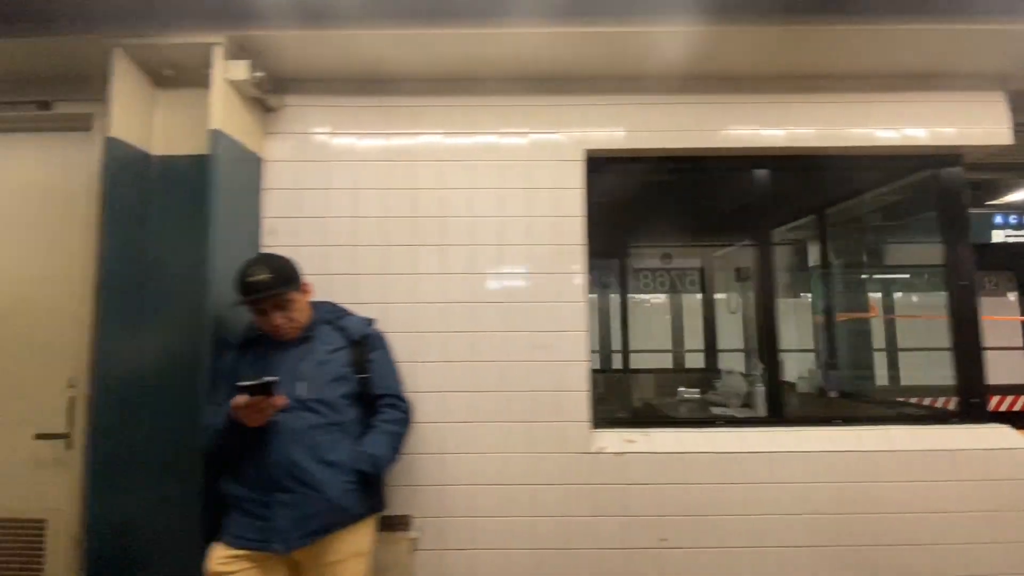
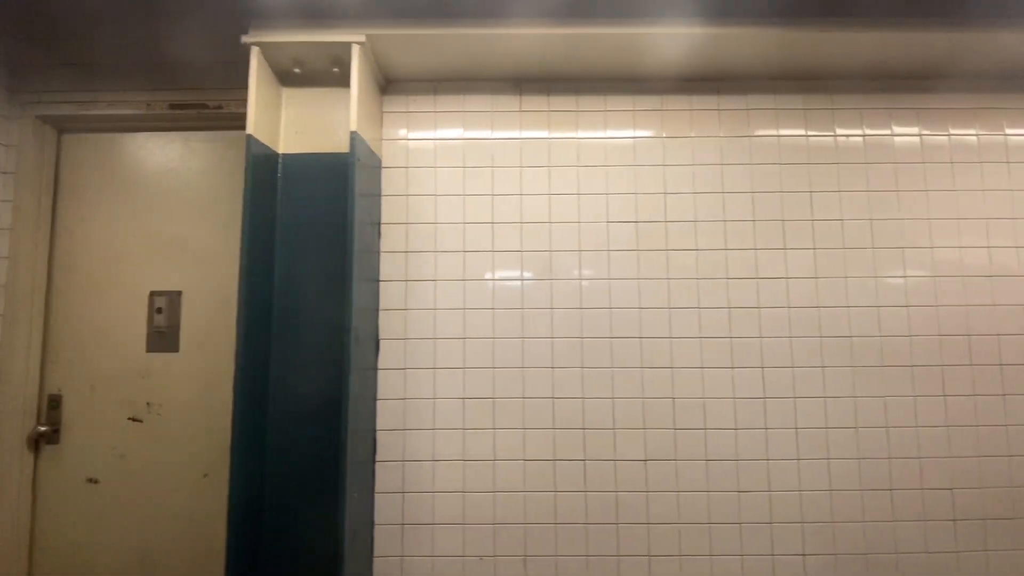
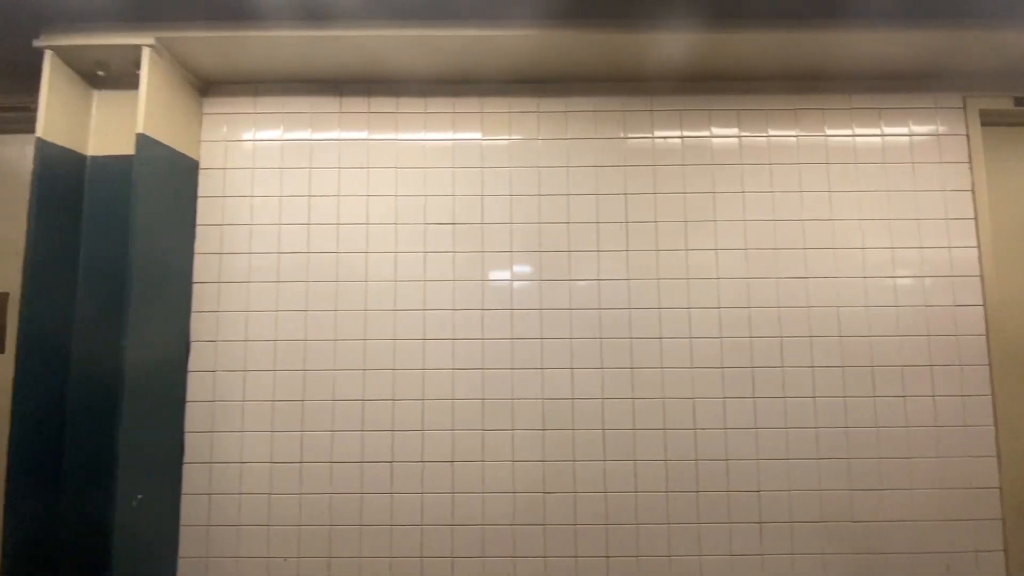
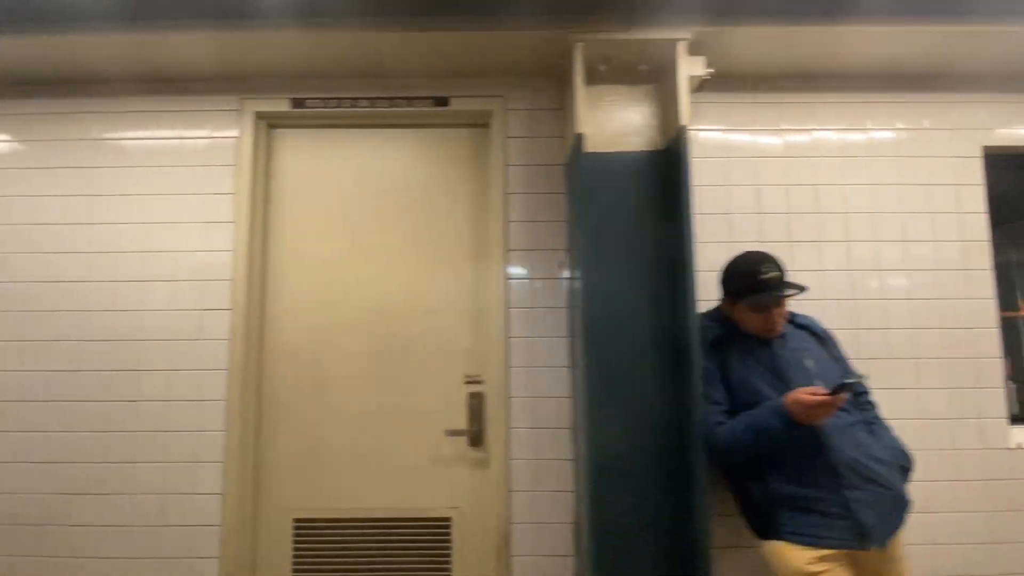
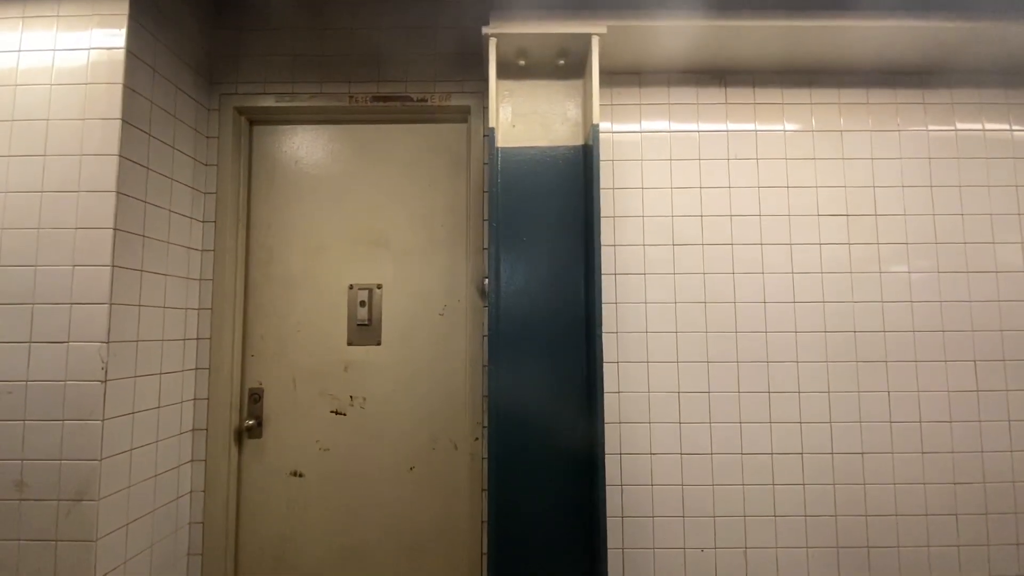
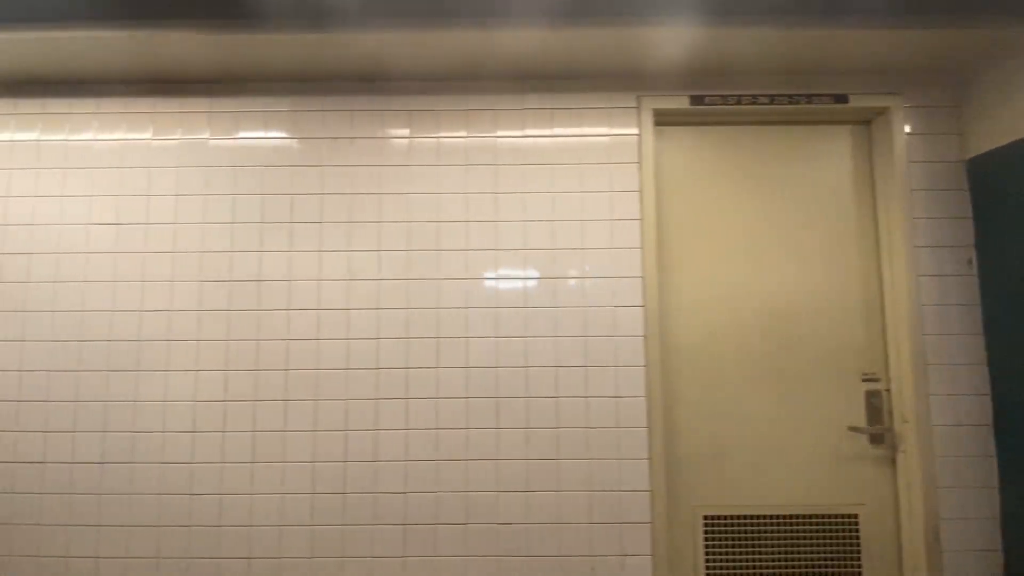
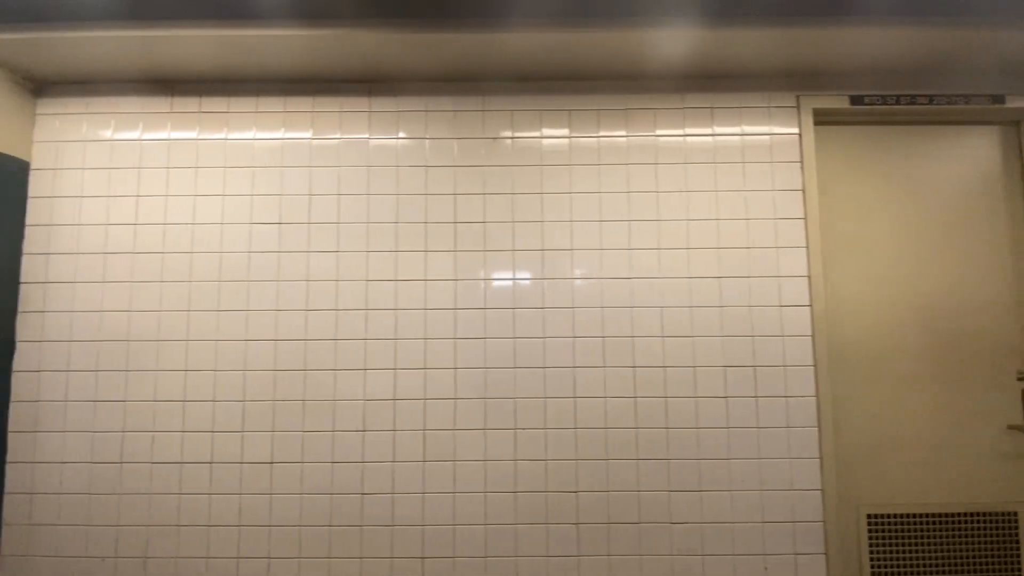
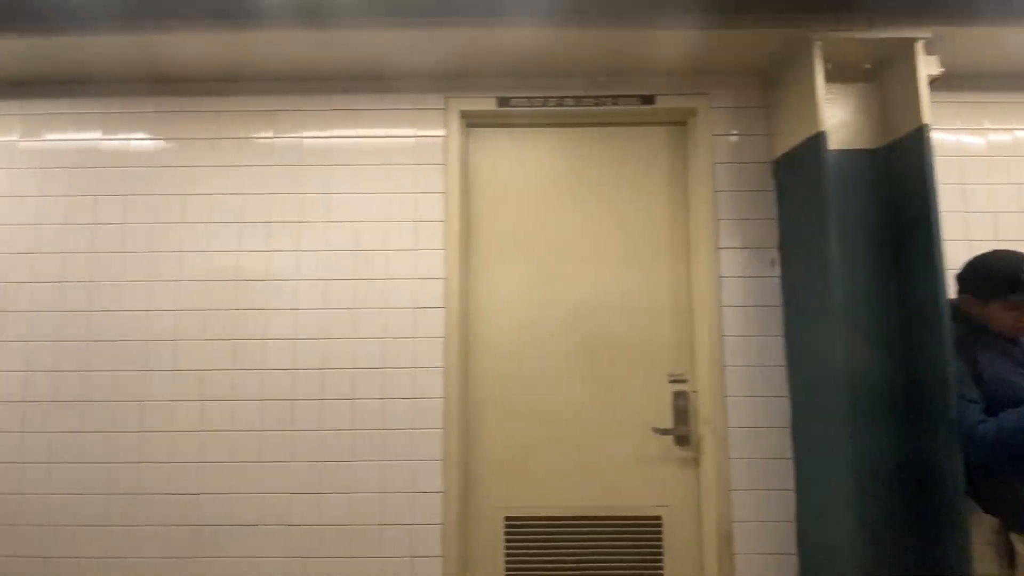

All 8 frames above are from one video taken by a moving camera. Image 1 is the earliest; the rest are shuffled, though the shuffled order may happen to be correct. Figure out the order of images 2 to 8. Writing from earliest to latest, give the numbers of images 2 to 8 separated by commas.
4, 8, 6, 7, 3, 2, 5
